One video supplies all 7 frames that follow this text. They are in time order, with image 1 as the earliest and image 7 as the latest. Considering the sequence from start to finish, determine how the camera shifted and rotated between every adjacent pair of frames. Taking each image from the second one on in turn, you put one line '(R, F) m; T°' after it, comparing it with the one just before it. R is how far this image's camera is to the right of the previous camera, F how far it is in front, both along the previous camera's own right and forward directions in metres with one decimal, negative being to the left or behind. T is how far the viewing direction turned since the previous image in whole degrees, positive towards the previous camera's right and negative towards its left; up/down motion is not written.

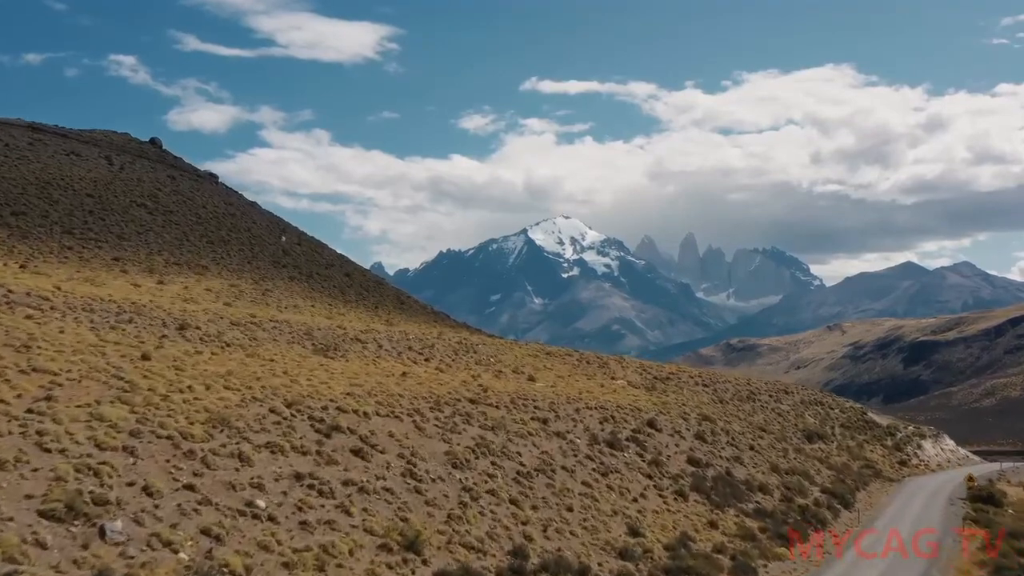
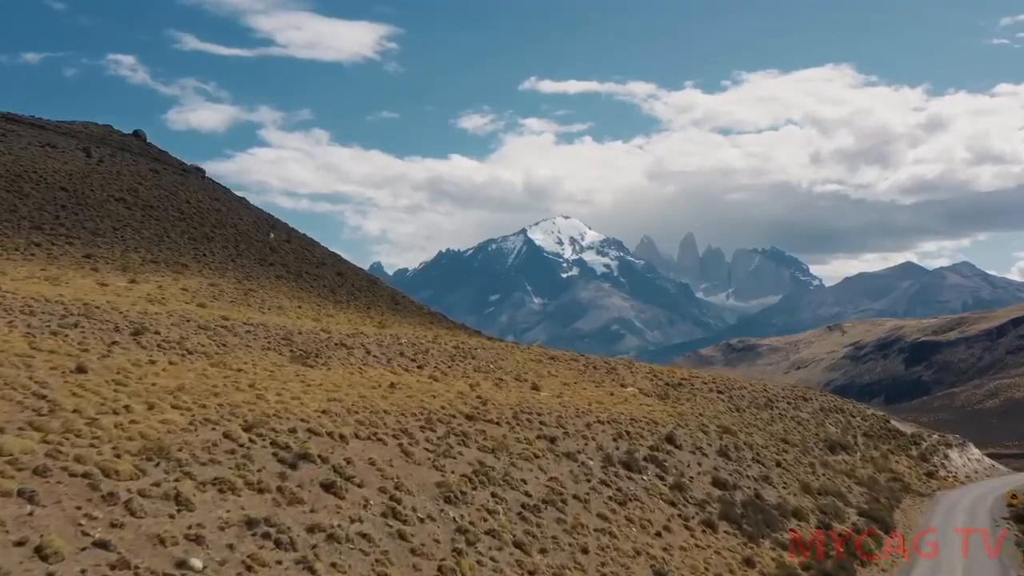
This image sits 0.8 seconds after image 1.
(-0.2, +4.2) m; 0°
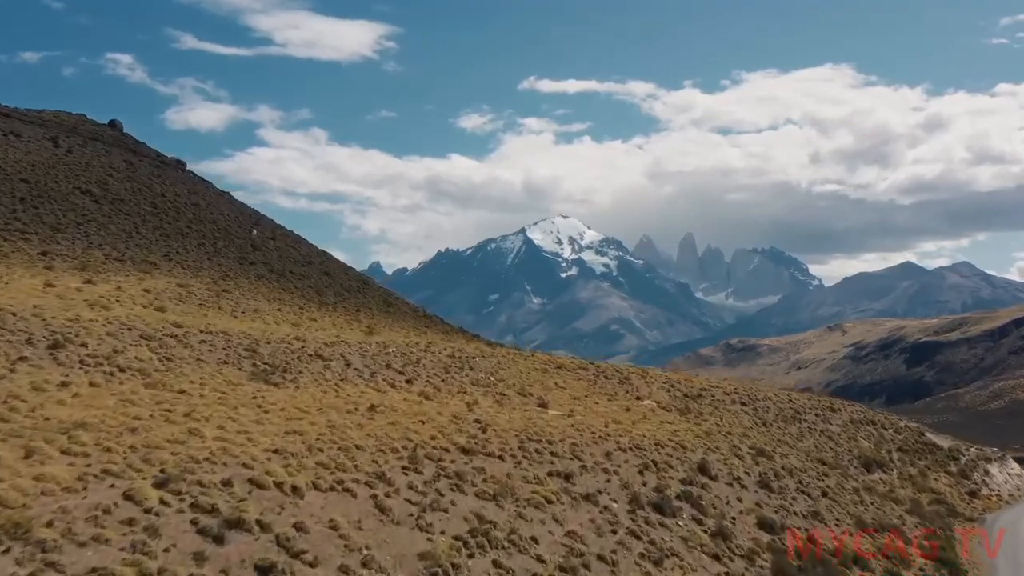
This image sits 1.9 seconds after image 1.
(-0.2, +5.6) m; 0°
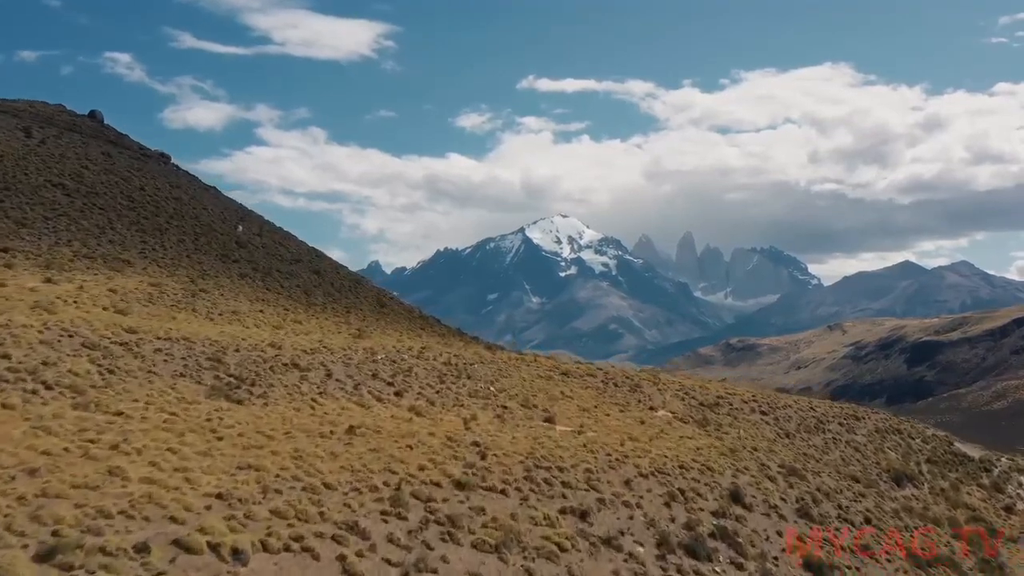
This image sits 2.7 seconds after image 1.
(-0.2, +4.0) m; 0°
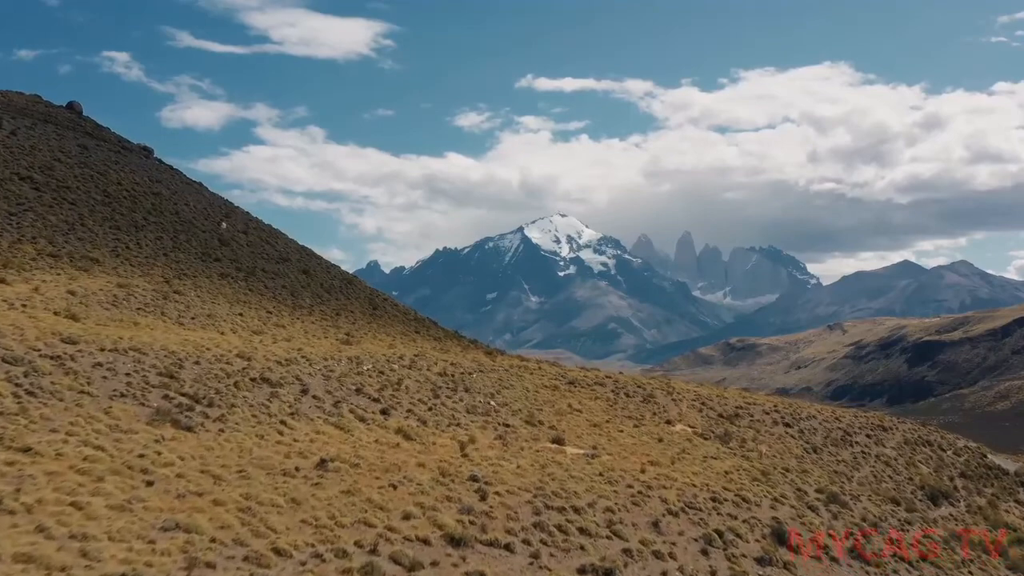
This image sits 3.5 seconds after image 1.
(-0.2, +4.0) m; 0°
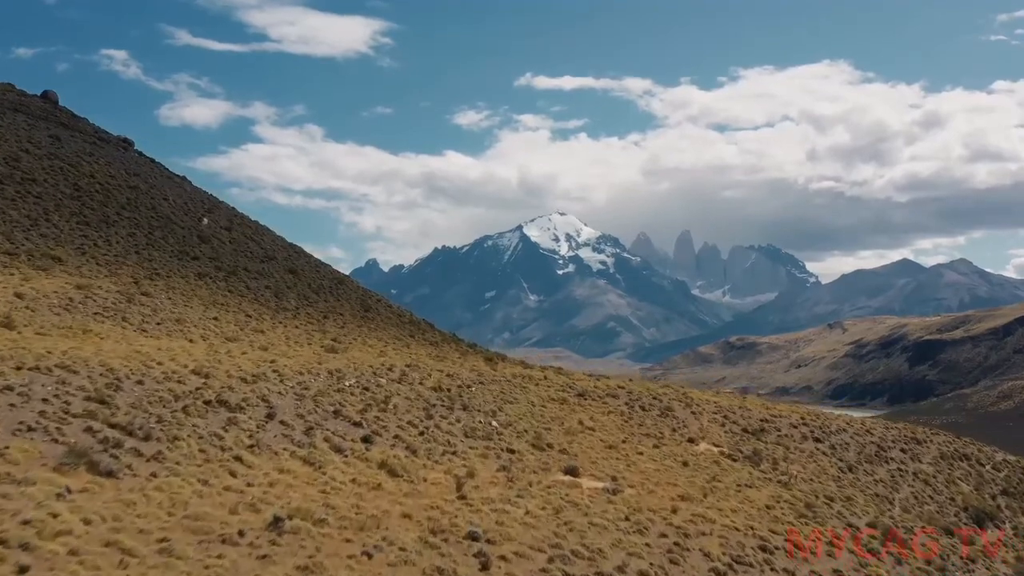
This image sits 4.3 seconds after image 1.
(-0.2, +4.2) m; 0°
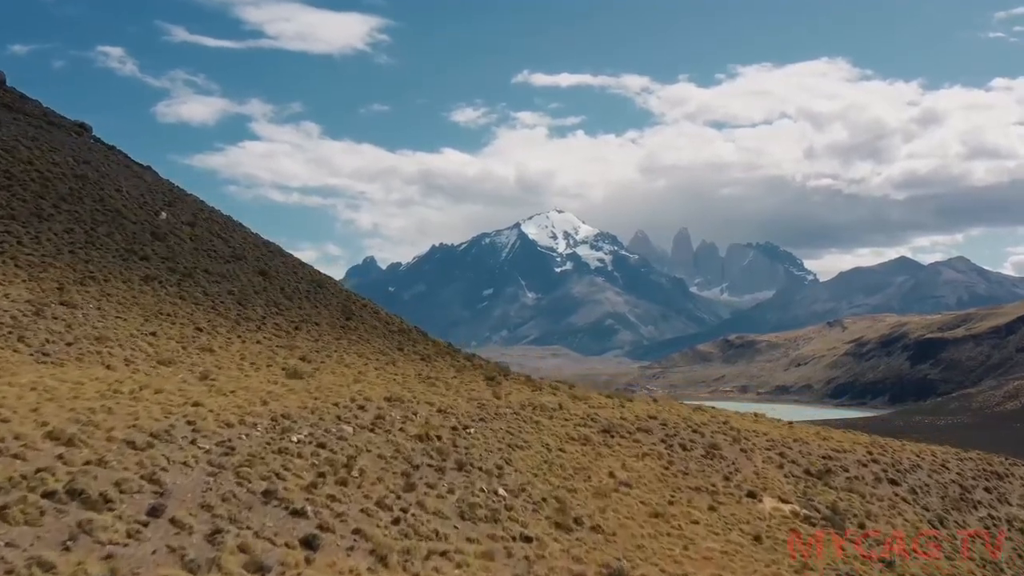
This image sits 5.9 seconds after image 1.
(-0.5, +7.7) m; 0°
